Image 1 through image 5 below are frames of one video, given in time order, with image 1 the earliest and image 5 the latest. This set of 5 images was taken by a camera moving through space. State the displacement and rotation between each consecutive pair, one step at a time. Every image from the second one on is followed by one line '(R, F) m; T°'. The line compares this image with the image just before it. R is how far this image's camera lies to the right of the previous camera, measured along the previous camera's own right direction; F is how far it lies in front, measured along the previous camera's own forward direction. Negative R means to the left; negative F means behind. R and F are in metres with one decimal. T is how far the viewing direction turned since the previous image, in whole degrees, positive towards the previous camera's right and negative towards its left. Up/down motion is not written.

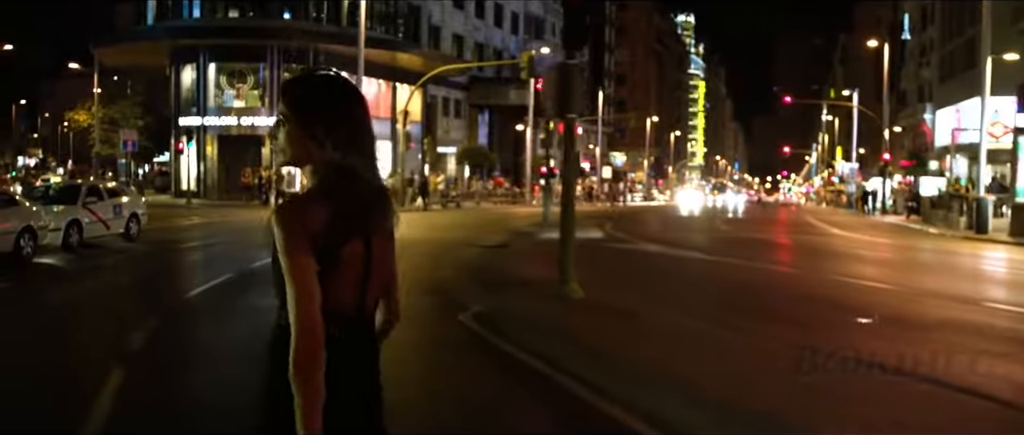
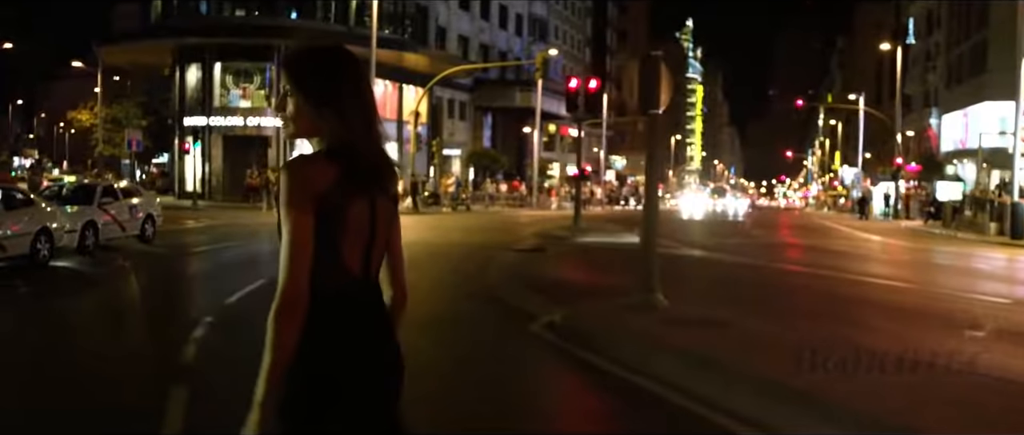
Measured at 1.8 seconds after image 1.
(-0.7, +0.8) m; 0°
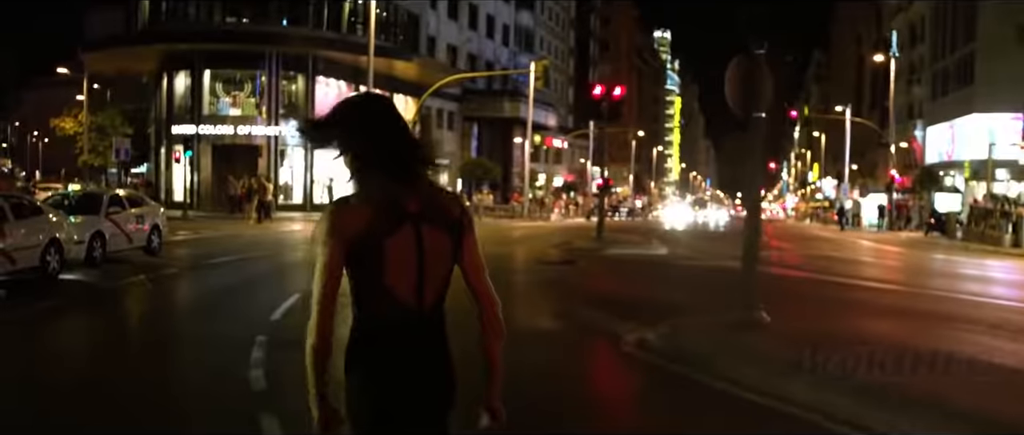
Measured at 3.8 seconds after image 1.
(-1.0, +0.7) m; +1°
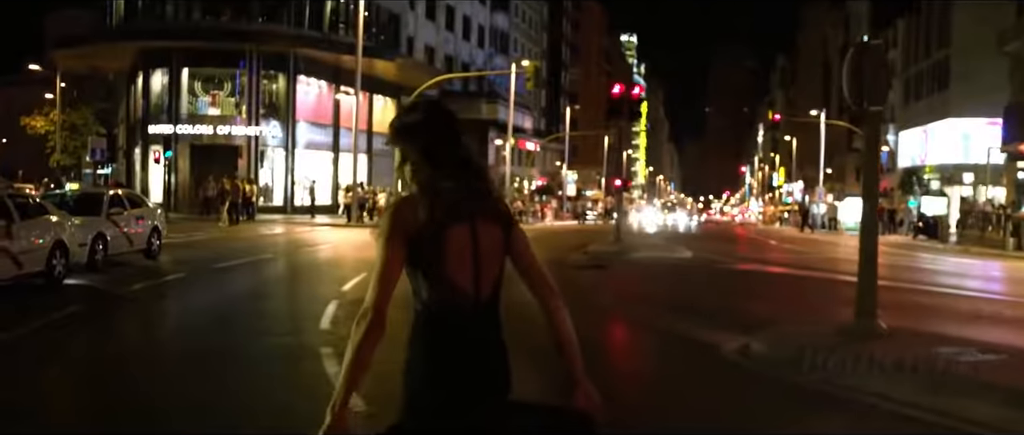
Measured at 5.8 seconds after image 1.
(-1.1, +0.7) m; +2°
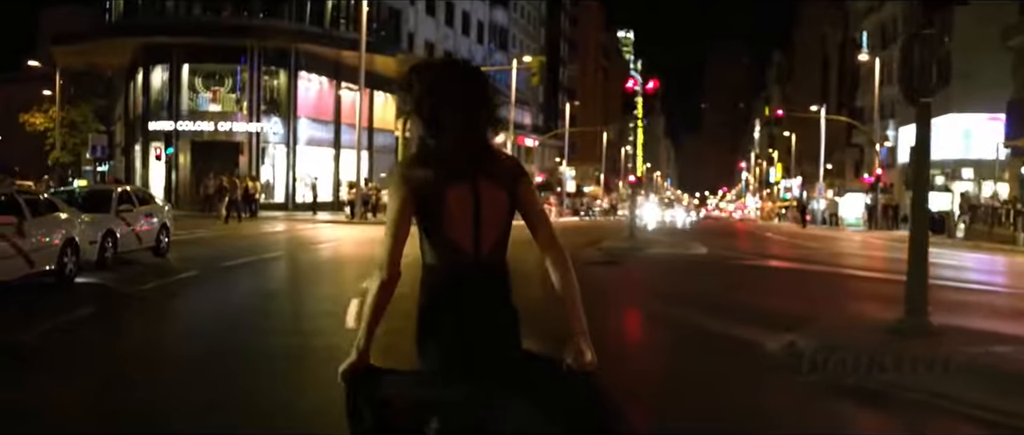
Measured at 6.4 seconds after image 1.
(-0.3, +0.2) m; 0°
